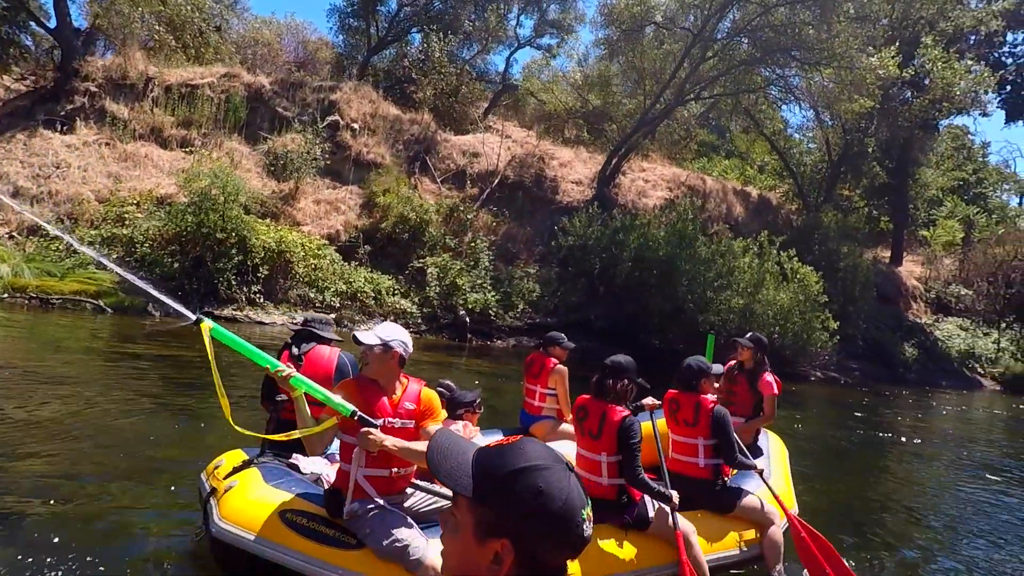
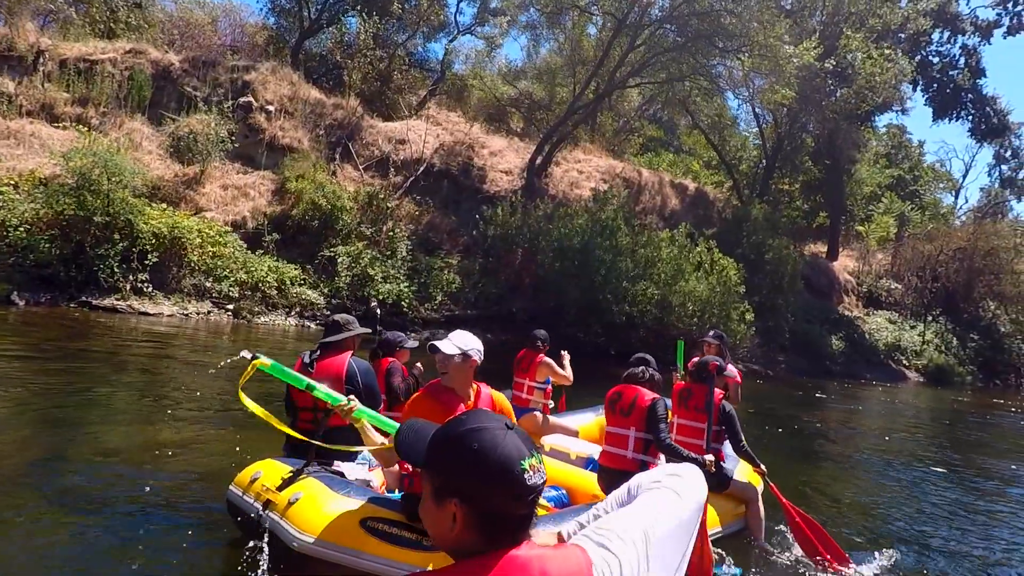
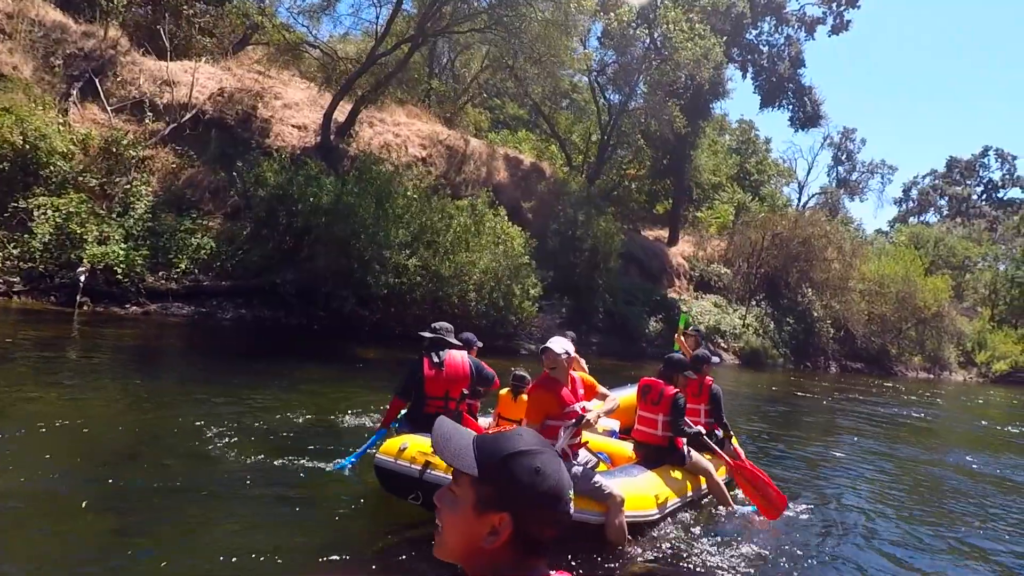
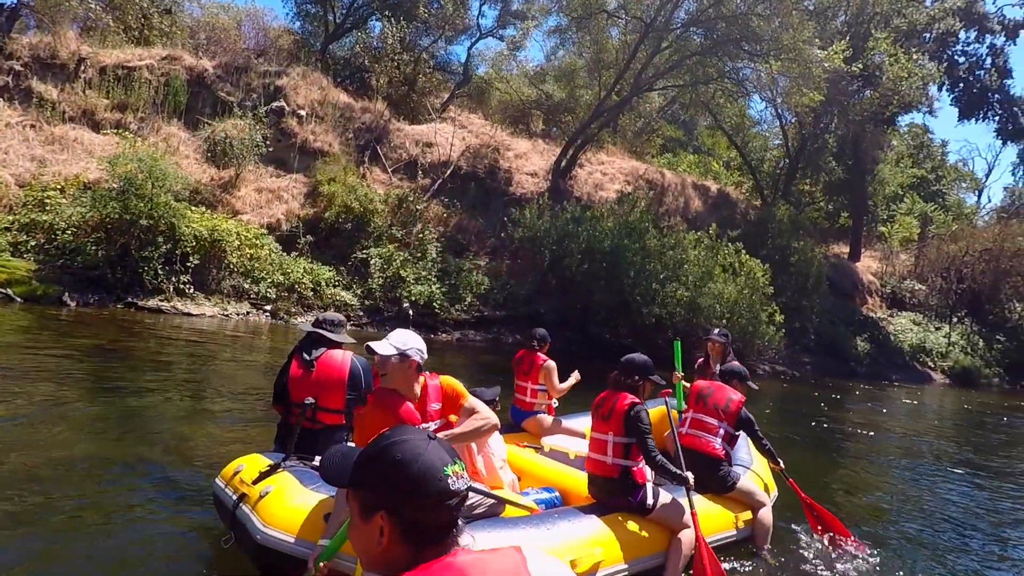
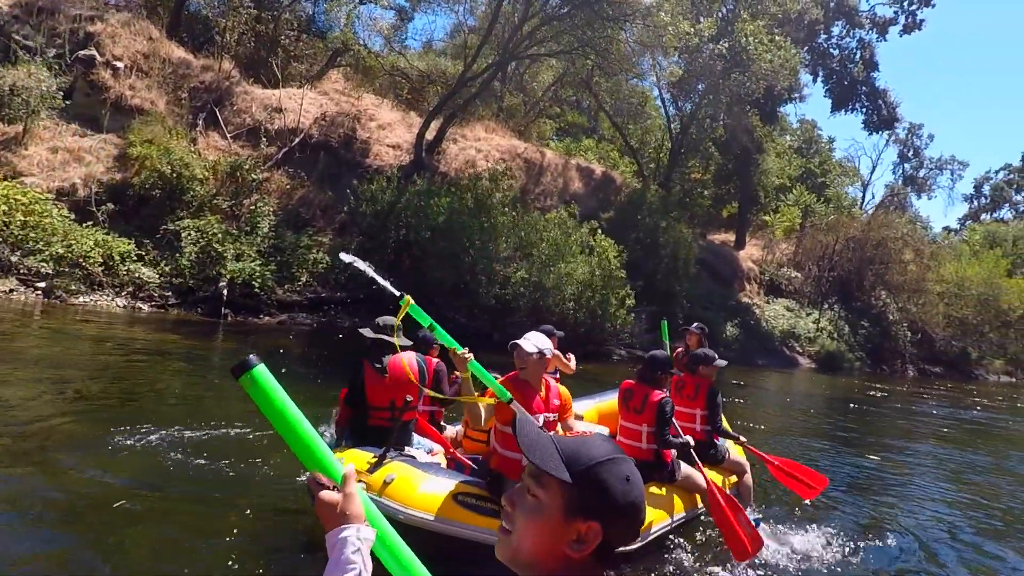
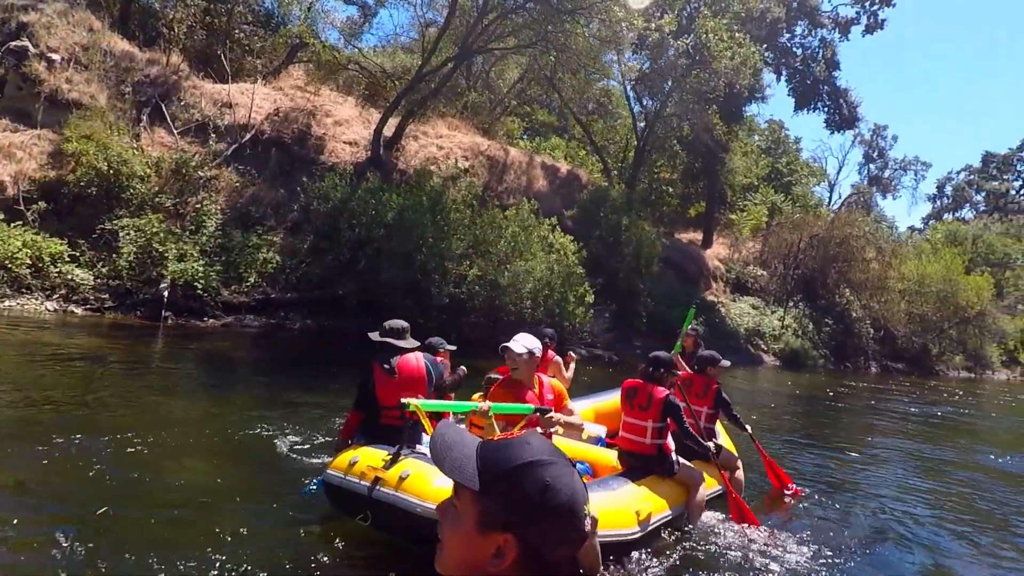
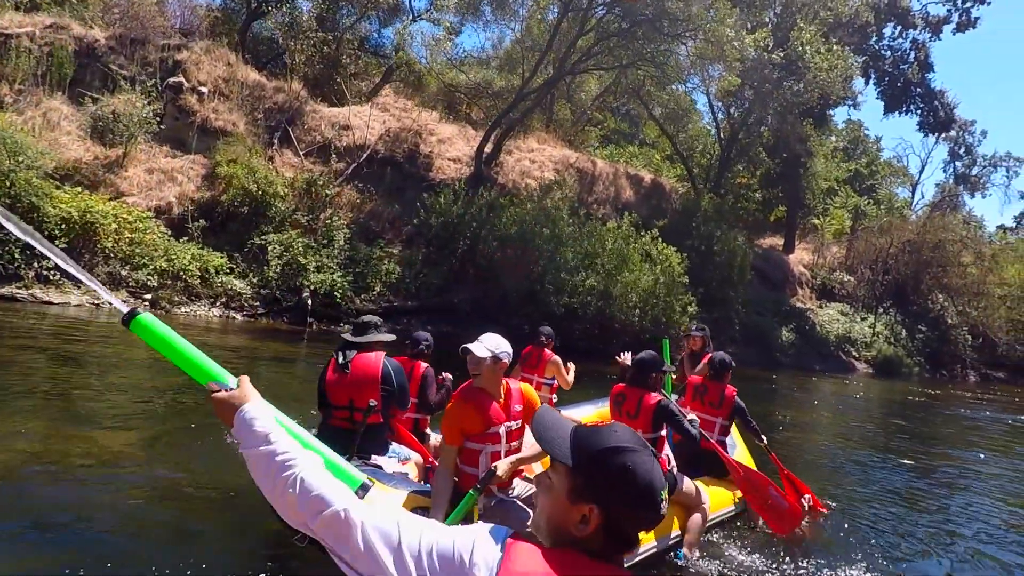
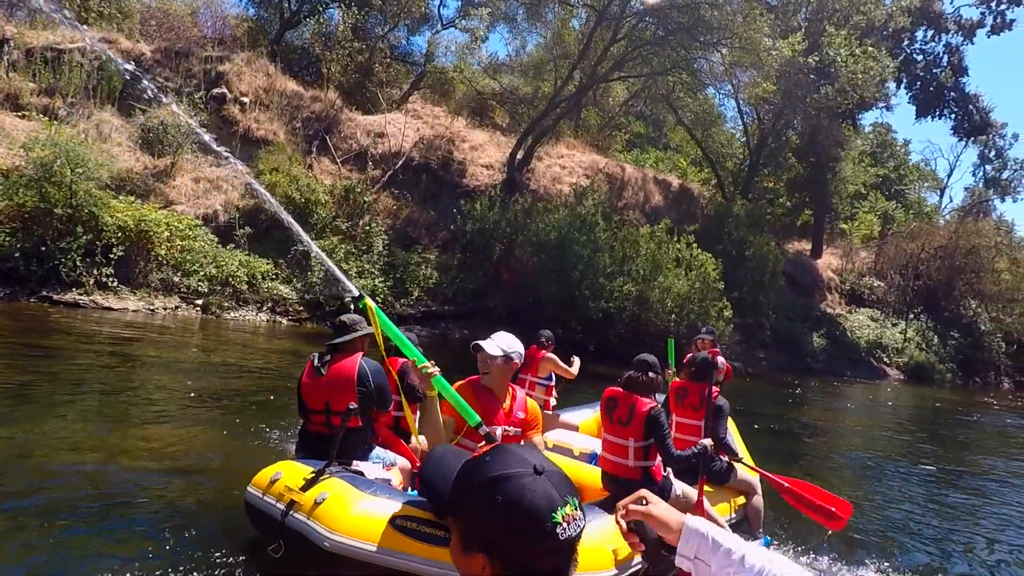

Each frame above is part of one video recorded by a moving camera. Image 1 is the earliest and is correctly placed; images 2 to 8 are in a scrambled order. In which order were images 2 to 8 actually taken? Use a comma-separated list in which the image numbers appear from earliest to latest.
4, 2, 8, 7, 5, 6, 3
